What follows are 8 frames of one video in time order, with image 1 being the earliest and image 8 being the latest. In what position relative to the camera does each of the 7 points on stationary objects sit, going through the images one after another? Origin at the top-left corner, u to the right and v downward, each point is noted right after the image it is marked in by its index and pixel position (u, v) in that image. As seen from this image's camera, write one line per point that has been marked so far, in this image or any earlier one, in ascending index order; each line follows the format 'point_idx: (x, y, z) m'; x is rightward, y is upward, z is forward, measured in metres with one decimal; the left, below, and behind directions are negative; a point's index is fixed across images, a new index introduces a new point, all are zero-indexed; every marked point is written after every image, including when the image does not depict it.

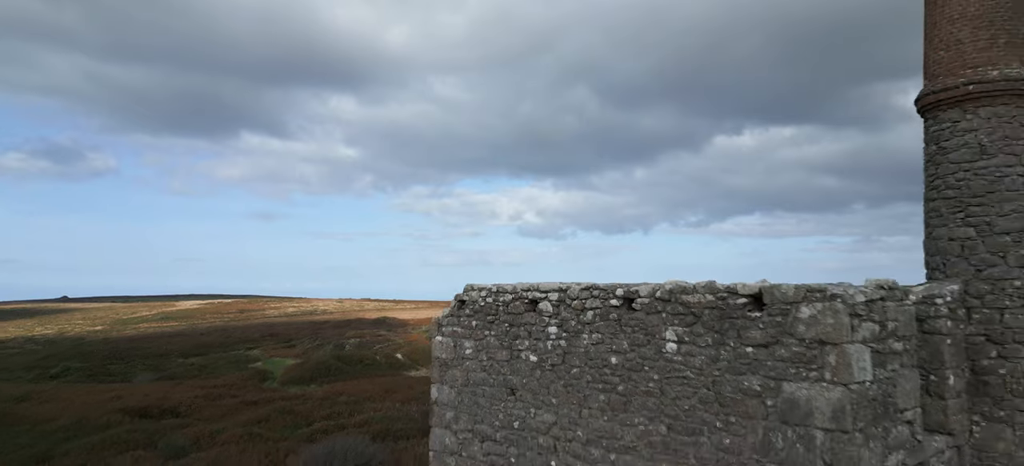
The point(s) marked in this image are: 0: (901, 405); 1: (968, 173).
0: (+3.1, -1.4, +4.2) m
1: (+4.4, +0.6, +5.1) m
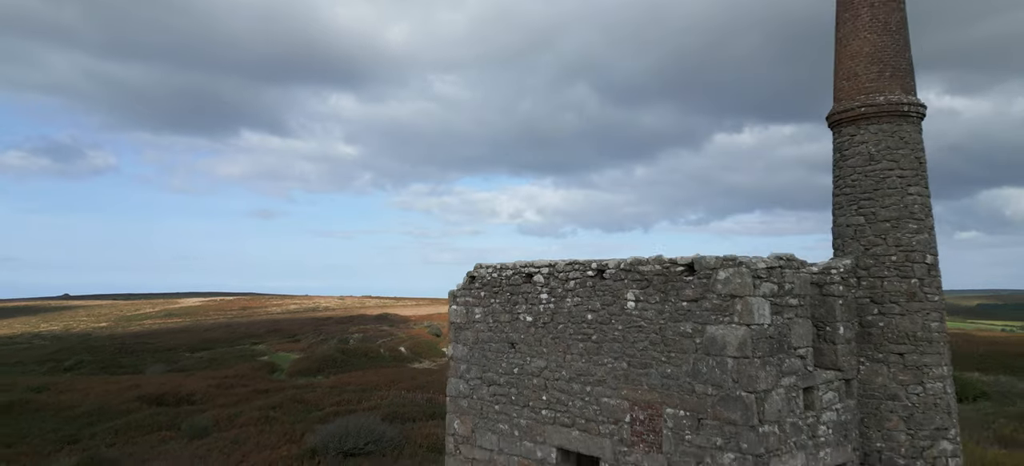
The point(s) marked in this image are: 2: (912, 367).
0: (+3.1, -1.2, +5.7) m
1: (+4.4, +0.7, +6.6) m
2: (+4.7, -1.6, +6.2) m
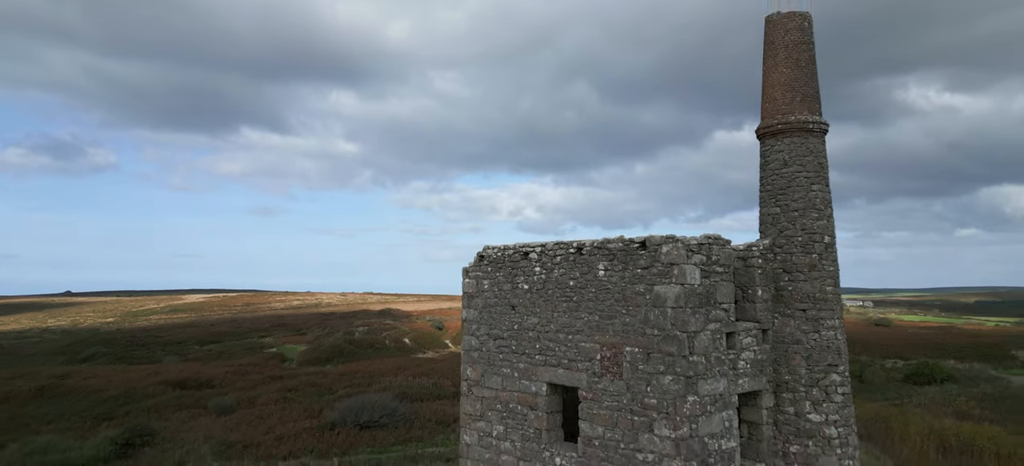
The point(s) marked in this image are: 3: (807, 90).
0: (+3.1, -1.0, +7.8) m
1: (+4.4, +0.9, +8.7) m
2: (+4.7, -1.4, +8.3) m
3: (+4.9, +2.4, +8.7) m
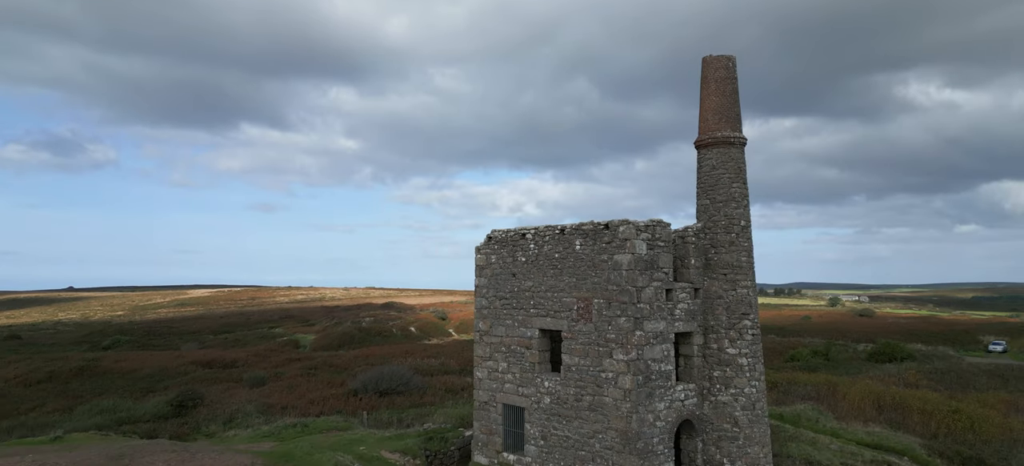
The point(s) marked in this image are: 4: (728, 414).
0: (+3.1, -0.7, +10.9) m
1: (+4.4, +1.3, +11.8) m
2: (+4.8, -1.0, +11.4) m
3: (+4.9, +2.7, +11.8) m
4: (+4.6, -3.8, +11.3) m
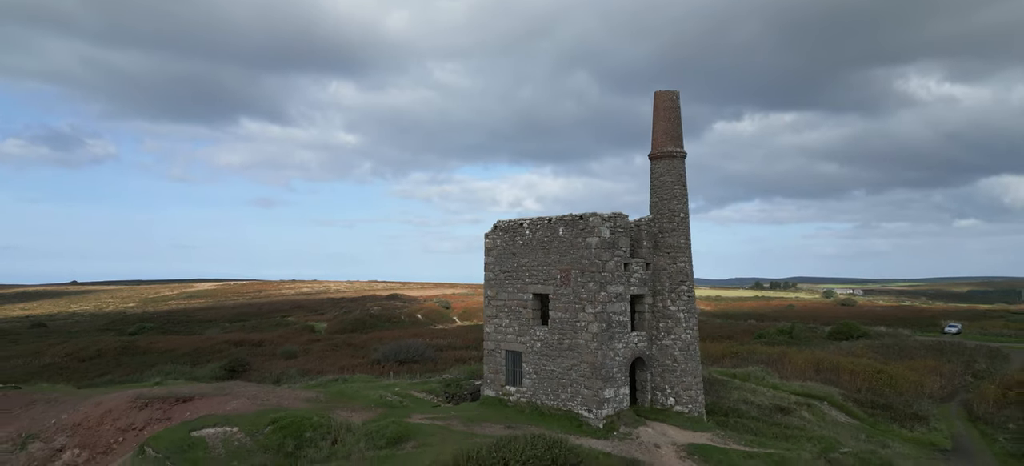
0: (+3.1, -0.4, +15.1) m
1: (+4.4, +1.6, +16.0) m
2: (+4.8, -0.7, +15.6) m
3: (+5.0, +3.0, +15.9) m
4: (+4.6, -3.5, +15.5) m
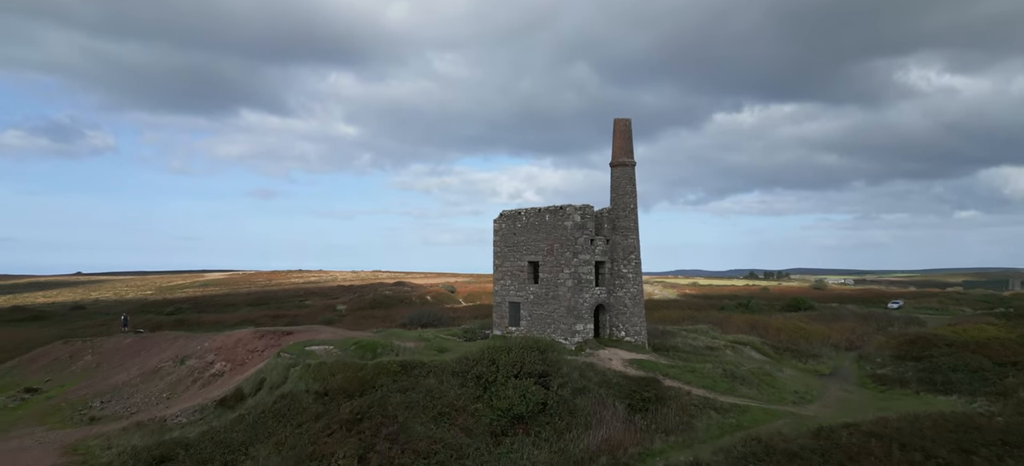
0: (+3.2, +0.2, +21.9) m
1: (+4.5, +2.2, +22.7) m
2: (+4.8, -0.1, +22.4) m
3: (+5.0, +3.6, +22.7) m
4: (+4.7, -2.9, +22.3) m
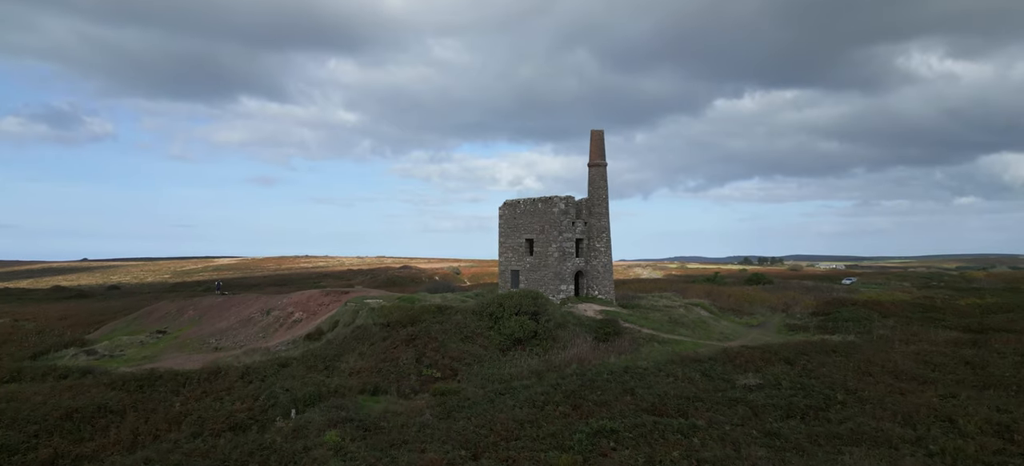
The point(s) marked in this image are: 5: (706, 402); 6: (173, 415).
0: (+3.2, +1.1, +29.2) m
1: (+4.5, +3.1, +30.0) m
2: (+4.9, +0.8, +29.7) m
3: (+5.1, +4.6, +29.8) m
4: (+4.7, -2.0, +29.7) m
5: (+5.7, -4.9, +15.3) m
6: (-10.2, -5.5, +15.8) m
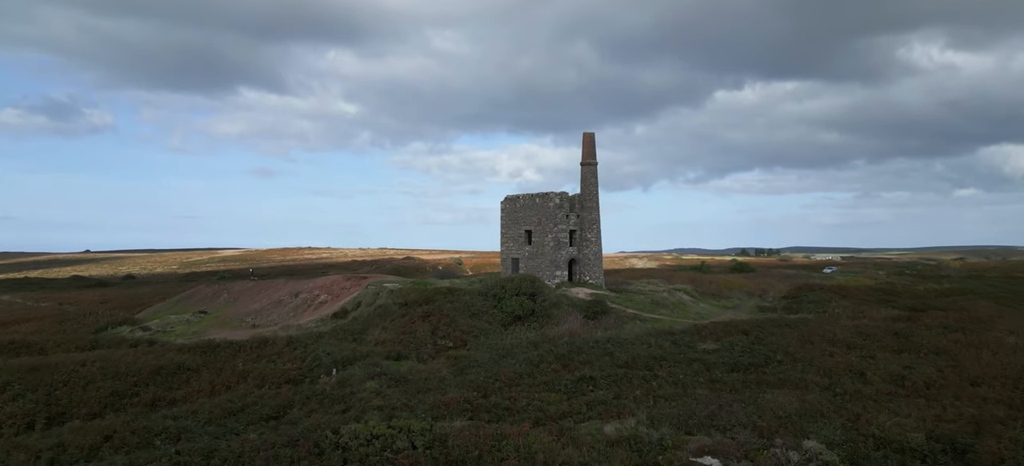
0: (+3.3, +1.6, +32.8) m
1: (+4.6, +3.7, +33.5) m
2: (+4.9, +1.3, +33.3) m
3: (+5.1, +5.1, +33.4) m
4: (+4.8, -1.5, +33.3) m
5: (+5.7, -4.6, +19.0) m
6: (-10.2, -5.2, +19.5) m
